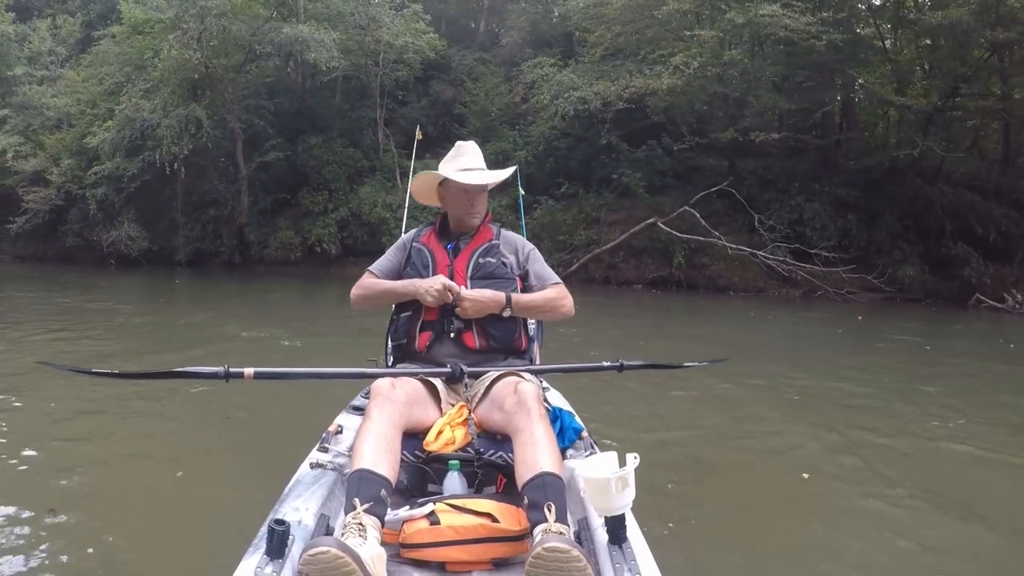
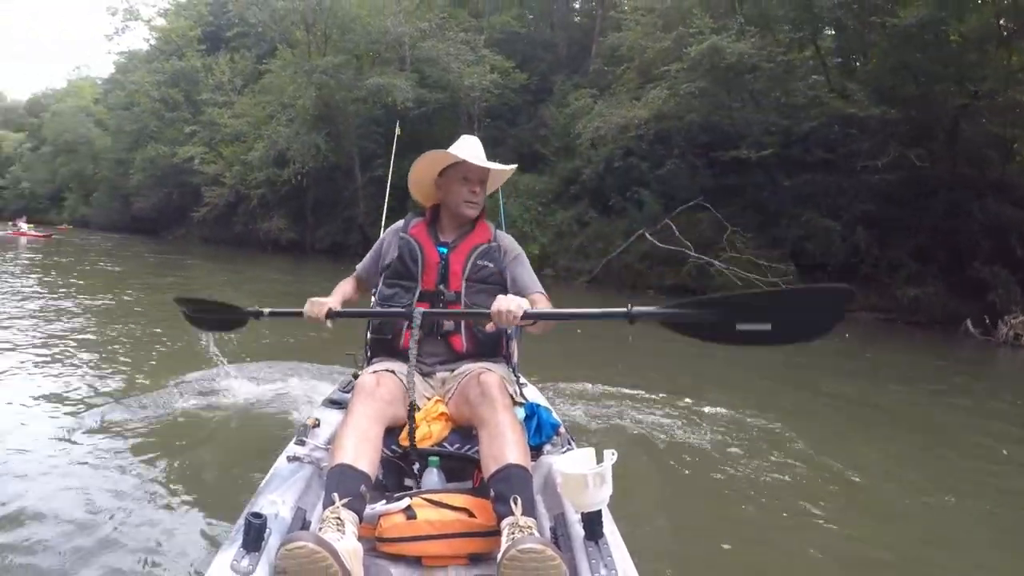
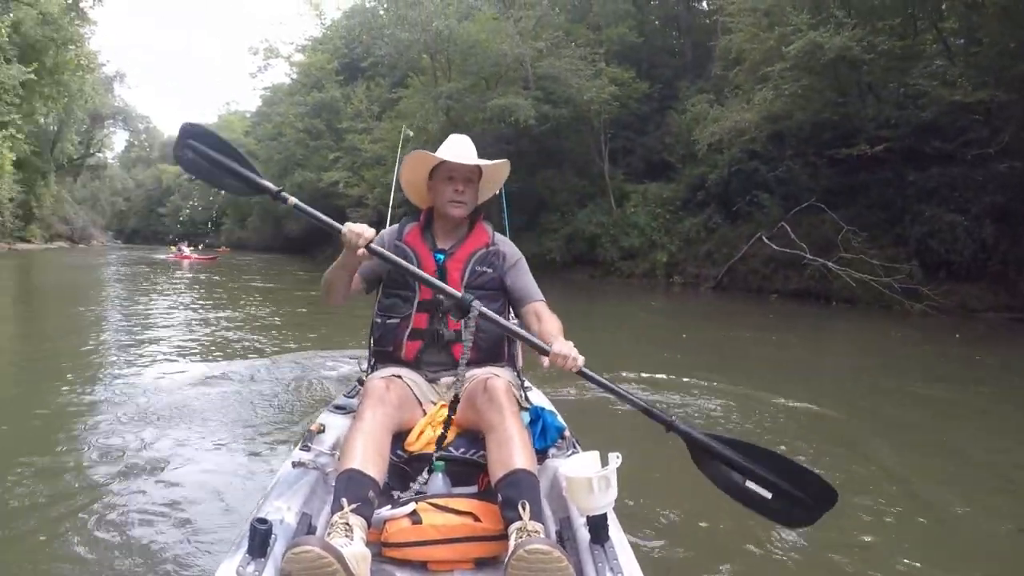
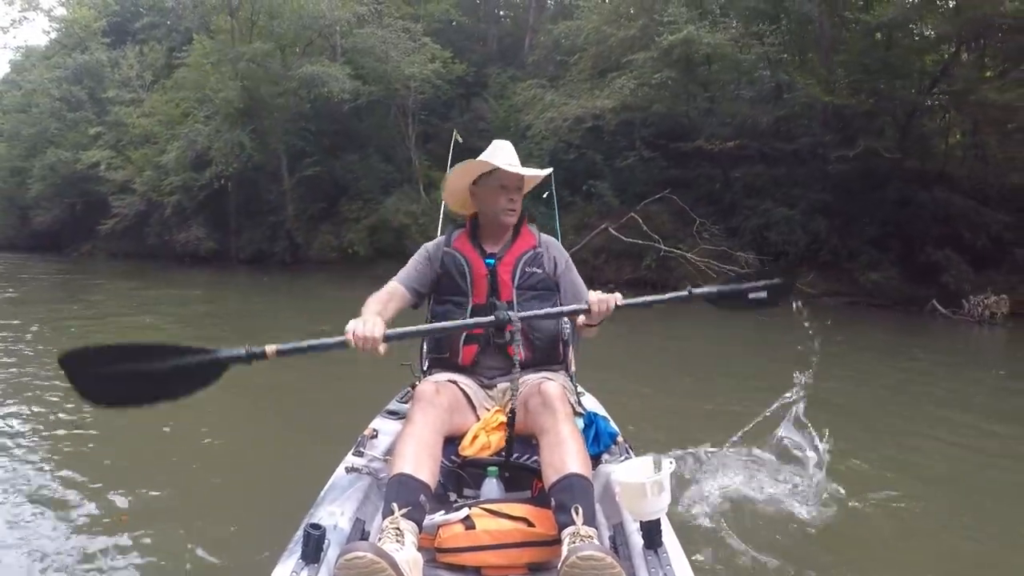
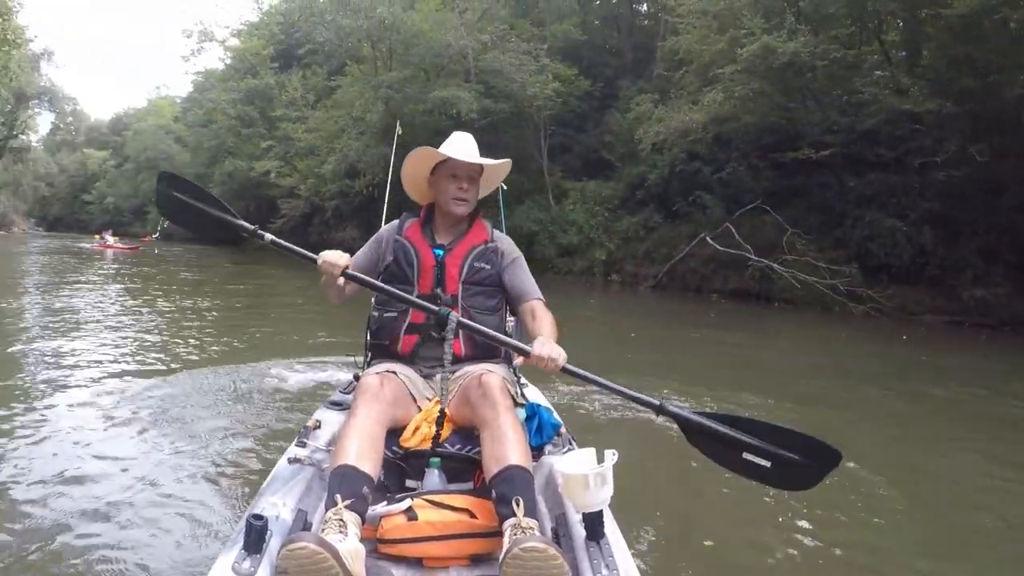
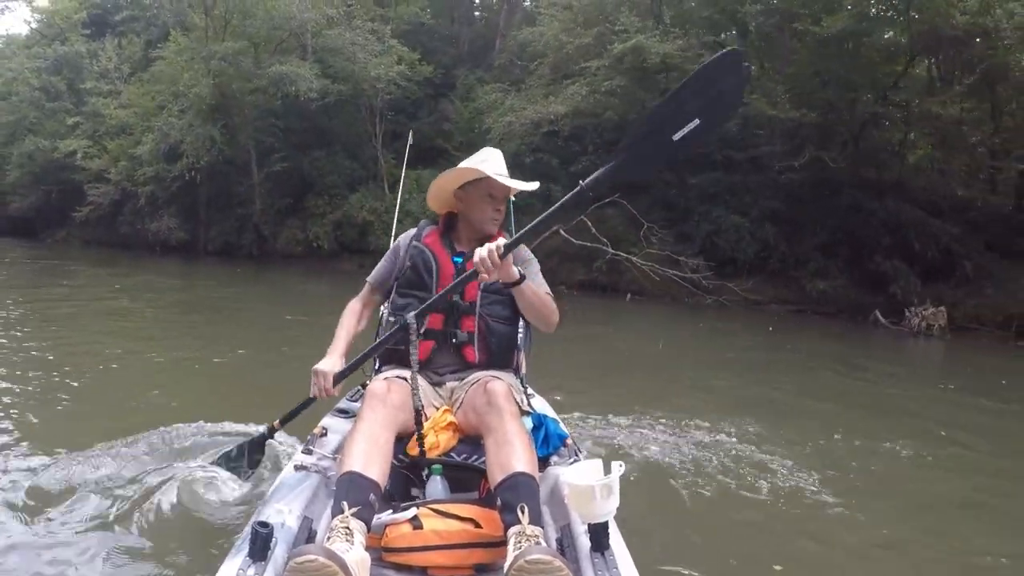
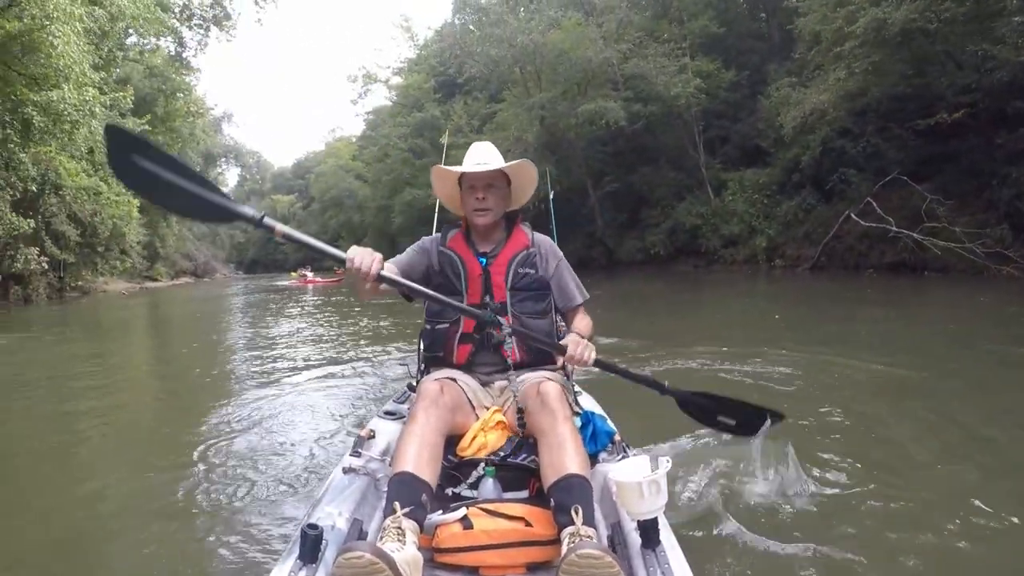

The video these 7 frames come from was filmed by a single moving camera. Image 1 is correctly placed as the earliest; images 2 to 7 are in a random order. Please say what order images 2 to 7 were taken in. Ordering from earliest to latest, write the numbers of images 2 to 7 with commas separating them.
4, 6, 2, 5, 3, 7
